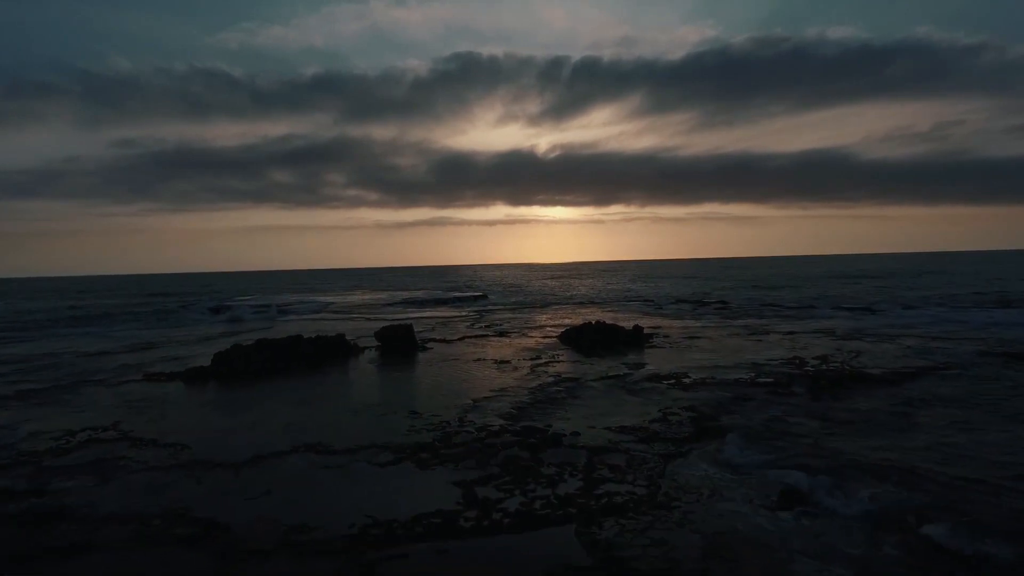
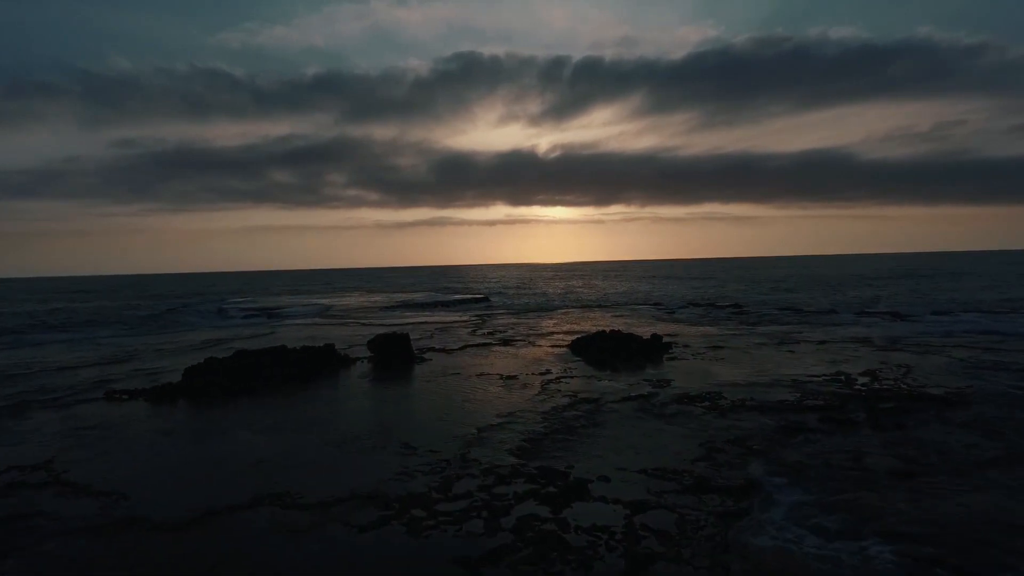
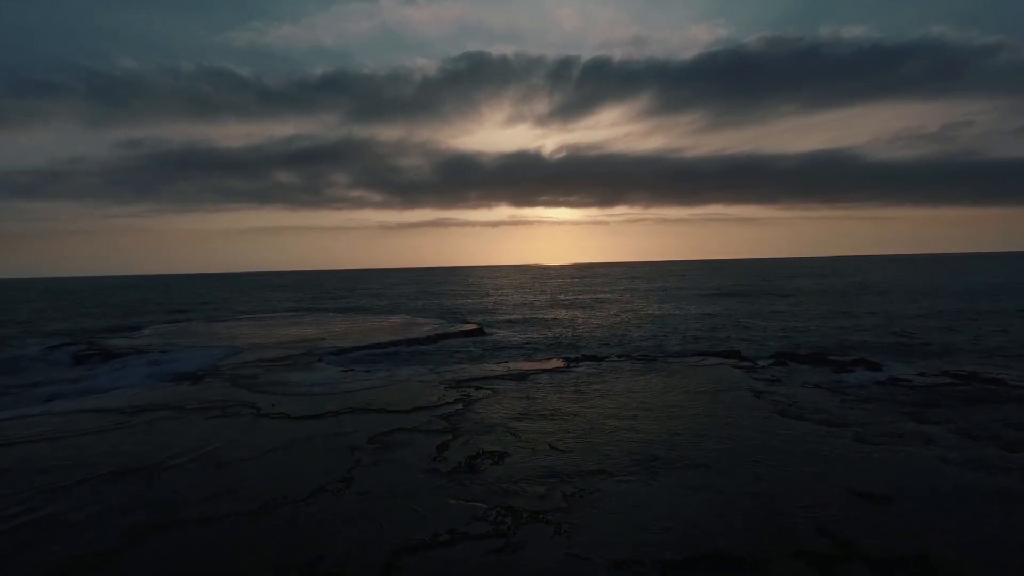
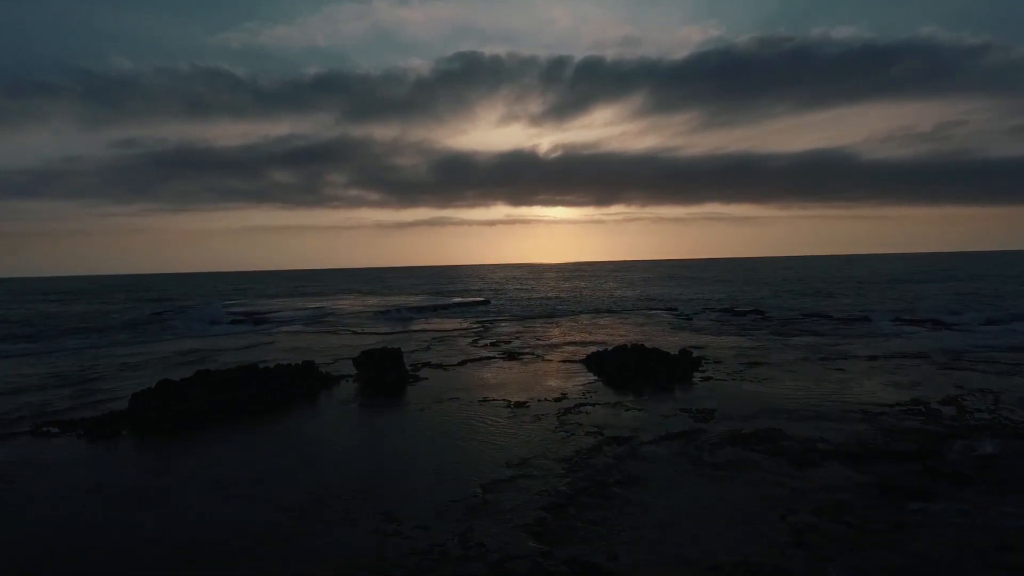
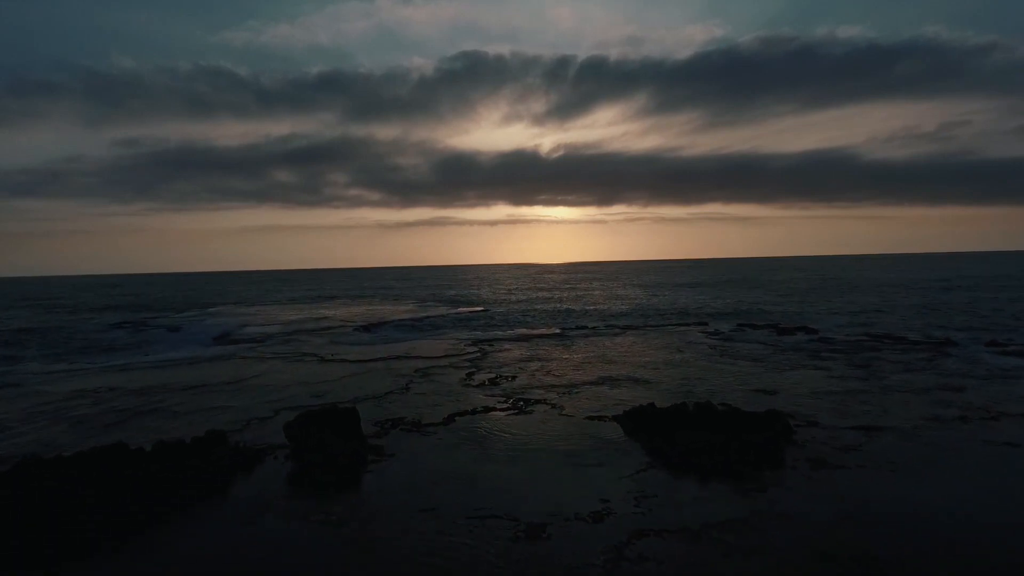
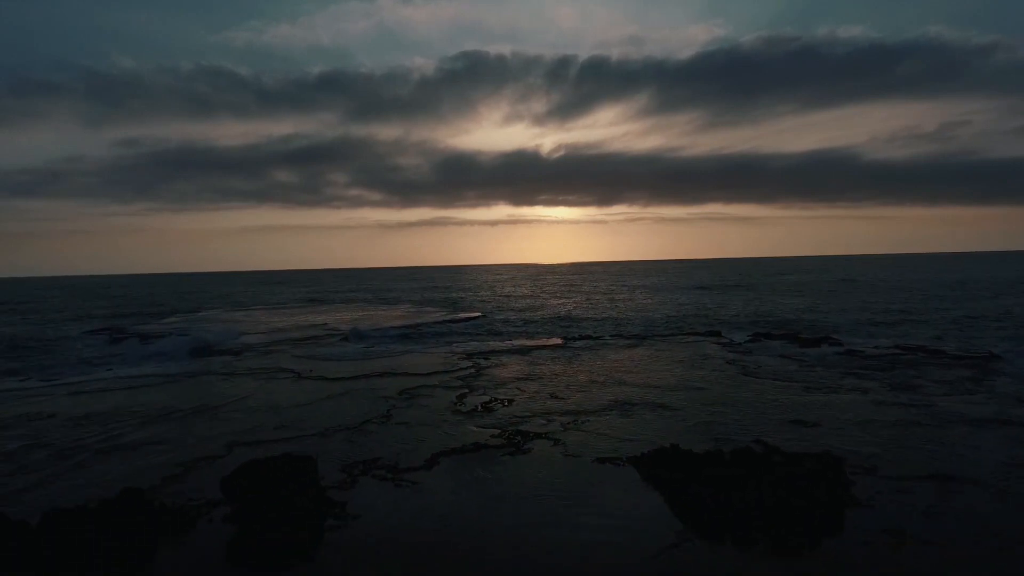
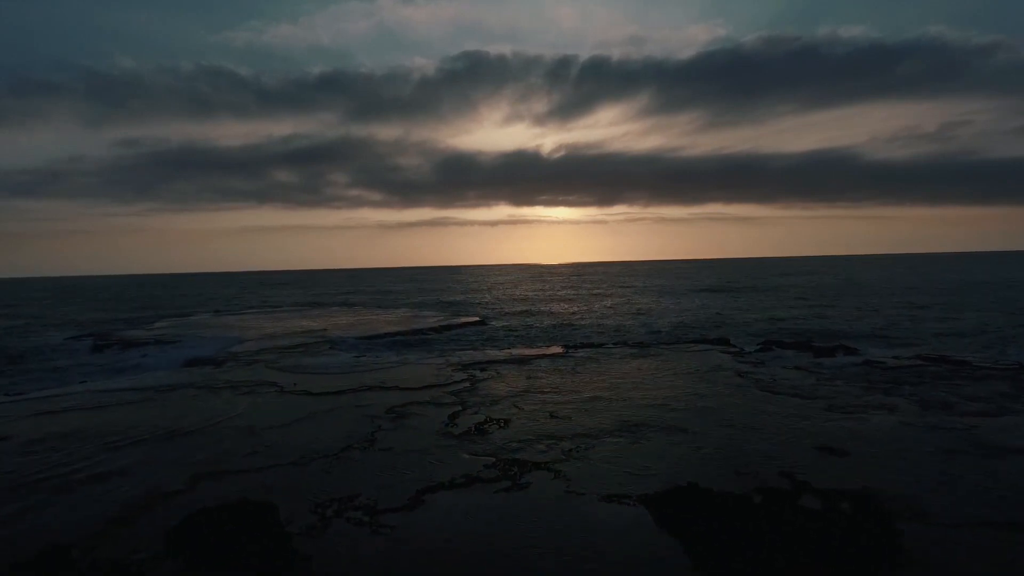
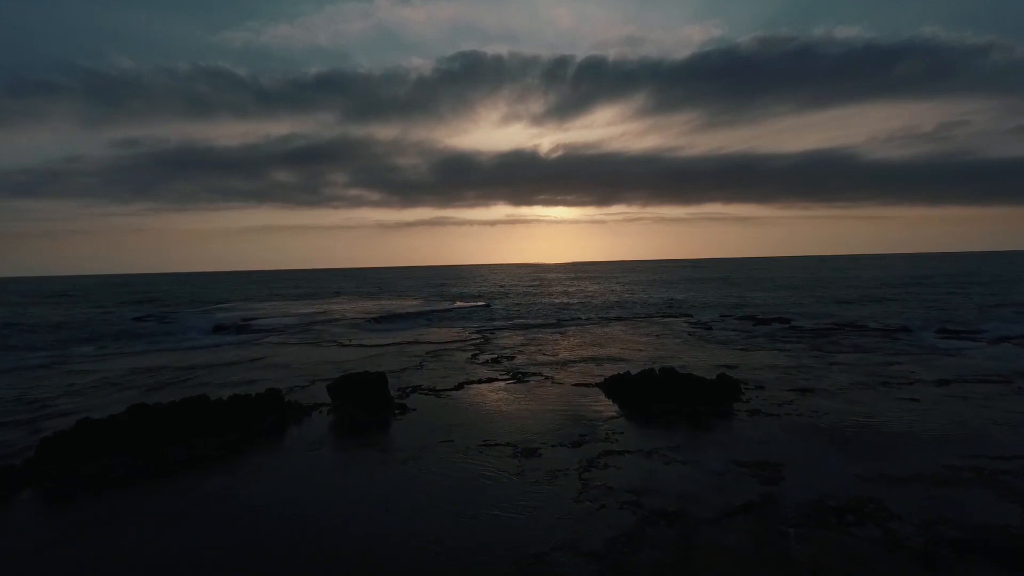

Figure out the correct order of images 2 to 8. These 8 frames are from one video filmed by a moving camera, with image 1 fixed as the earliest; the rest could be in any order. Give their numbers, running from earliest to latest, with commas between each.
2, 4, 8, 5, 6, 7, 3
